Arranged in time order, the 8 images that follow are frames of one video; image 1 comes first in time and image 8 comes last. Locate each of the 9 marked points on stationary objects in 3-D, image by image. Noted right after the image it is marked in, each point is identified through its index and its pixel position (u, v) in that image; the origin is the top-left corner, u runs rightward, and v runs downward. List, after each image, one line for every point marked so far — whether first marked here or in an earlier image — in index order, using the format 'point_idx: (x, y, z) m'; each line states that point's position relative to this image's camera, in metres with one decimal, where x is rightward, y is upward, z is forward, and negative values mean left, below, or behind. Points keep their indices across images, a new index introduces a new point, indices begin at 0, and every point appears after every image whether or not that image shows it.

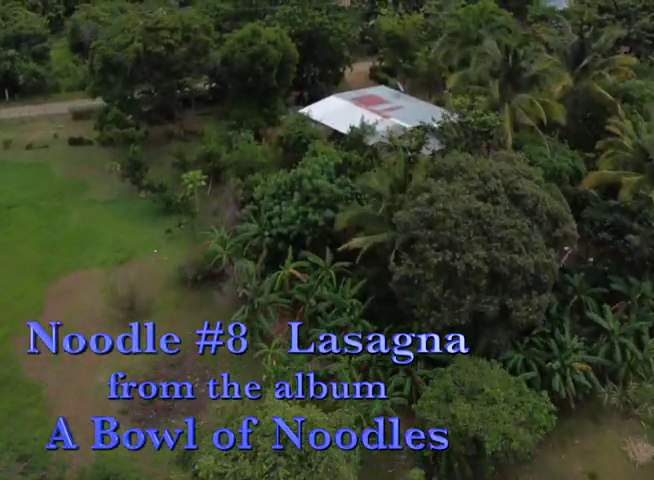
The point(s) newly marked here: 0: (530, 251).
0: (+4.4, -0.3, +16.9) m
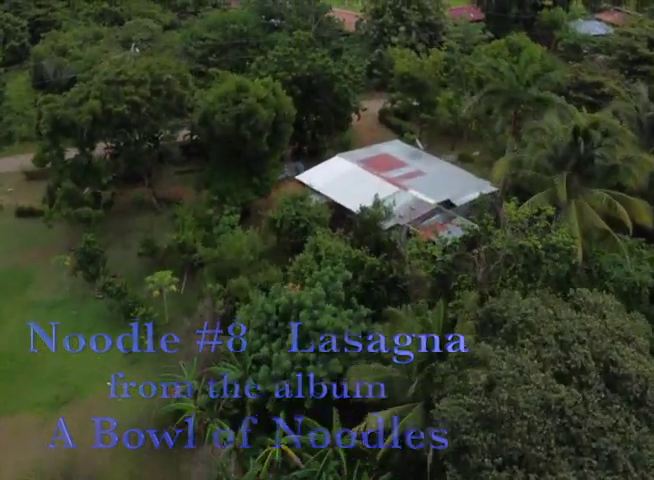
0: (+4.5, -3.3, +11.3) m
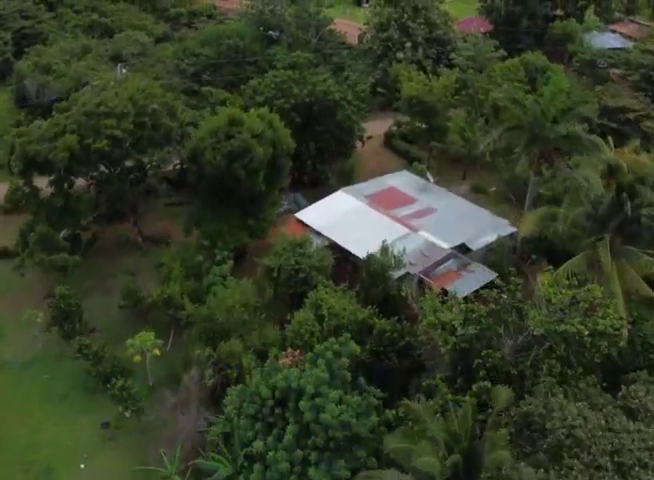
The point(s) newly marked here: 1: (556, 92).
0: (+4.6, -4.7, +9.1) m
1: (+5.7, +3.7, +19.3) m
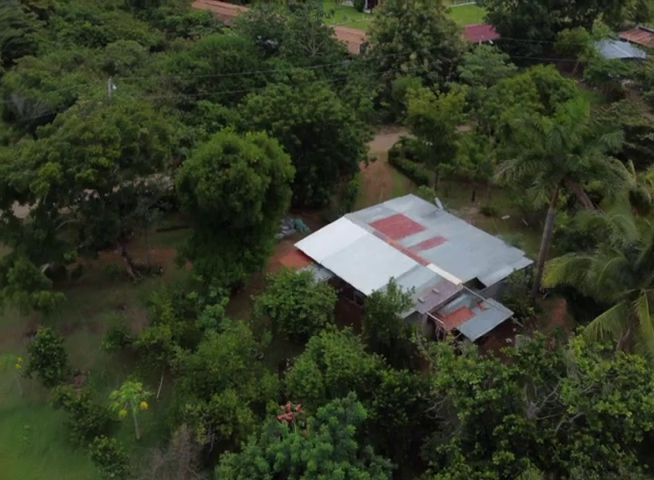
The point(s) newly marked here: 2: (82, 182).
0: (+4.7, -5.5, +7.6) m
1: (+5.7, +2.8, +17.8) m
2: (-5.9, +1.4, +18.9) m
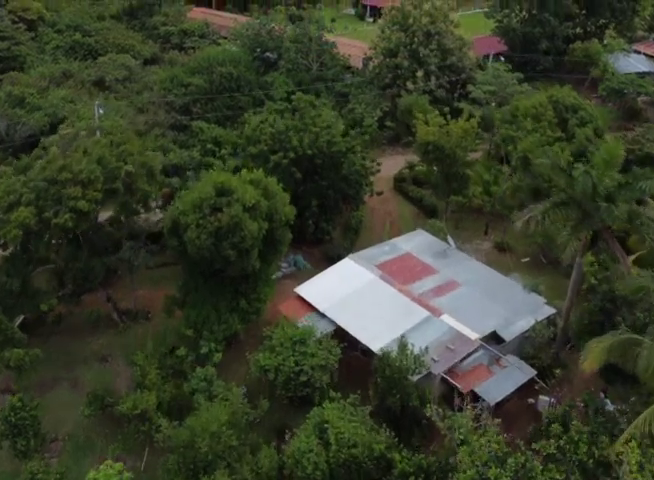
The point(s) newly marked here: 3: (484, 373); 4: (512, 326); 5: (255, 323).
0: (+4.8, -6.7, +5.8) m
1: (+5.8, +1.7, +16.0) m
2: (-5.9, +0.3, +17.1) m
3: (+3.5, -2.9, +17.2) m
4: (+4.4, -2.0, +18.3) m
5: (-1.8, -2.0, +19.3) m
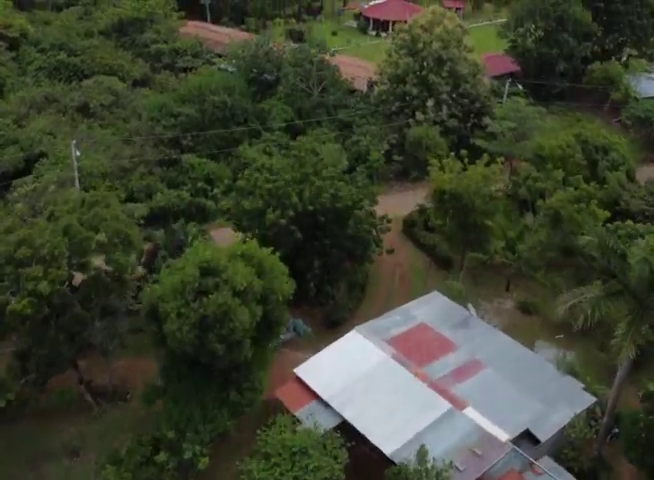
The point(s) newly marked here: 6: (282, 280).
0: (+4.9, -8.3, +3.2) m
1: (+5.9, 0.0, +13.4) m
2: (-5.8, -1.4, +14.5) m
3: (+3.6, -4.6, +14.7) m
4: (+4.4, -3.7, +15.7) m
5: (-1.7, -3.7, +16.7) m
6: (-0.9, -0.8, +15.6) m
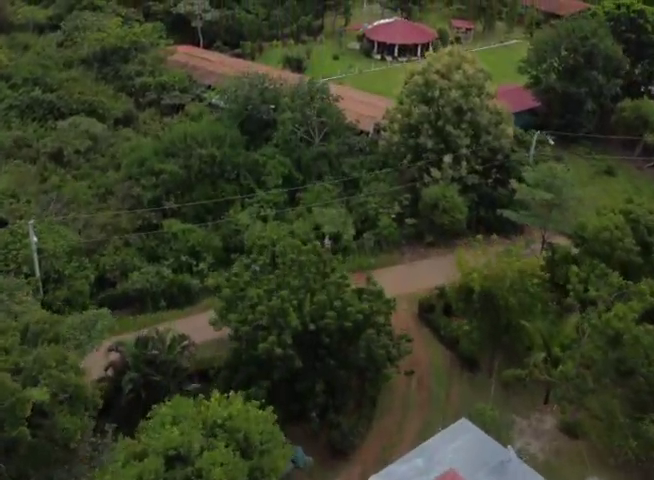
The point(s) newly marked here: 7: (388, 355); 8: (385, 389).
0: (+5.0, -10.8, -0.4) m
1: (+6.0, -2.5, +9.8) m
2: (-5.7, -3.9, +10.9) m
3: (+3.7, -7.0, +11.1) m
4: (+4.6, -6.1, +12.1) m
5: (-1.6, -6.1, +13.1) m
6: (-0.8, -3.3, +12.0) m
7: (+1.3, -2.4, +16.3) m
8: (+1.4, -3.9, +19.2) m
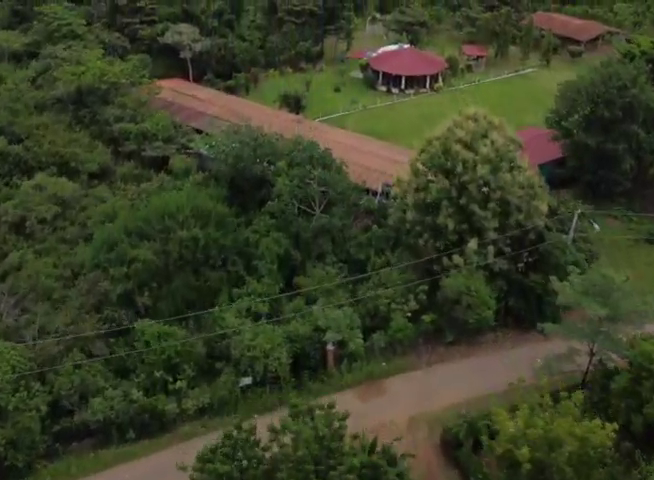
0: (+5.1, -13.6, -4.3) m
1: (+6.1, -5.2, +5.9) m
2: (-5.6, -6.7, +6.9) m
3: (+3.8, -9.8, +7.1) m
4: (+4.7, -8.9, +8.2) m
5: (-1.5, -9.0, +9.1) m
6: (-0.7, -6.1, +8.0) m
7: (+1.4, -5.2, +12.4) m
8: (+1.5, -6.7, +15.3) m
